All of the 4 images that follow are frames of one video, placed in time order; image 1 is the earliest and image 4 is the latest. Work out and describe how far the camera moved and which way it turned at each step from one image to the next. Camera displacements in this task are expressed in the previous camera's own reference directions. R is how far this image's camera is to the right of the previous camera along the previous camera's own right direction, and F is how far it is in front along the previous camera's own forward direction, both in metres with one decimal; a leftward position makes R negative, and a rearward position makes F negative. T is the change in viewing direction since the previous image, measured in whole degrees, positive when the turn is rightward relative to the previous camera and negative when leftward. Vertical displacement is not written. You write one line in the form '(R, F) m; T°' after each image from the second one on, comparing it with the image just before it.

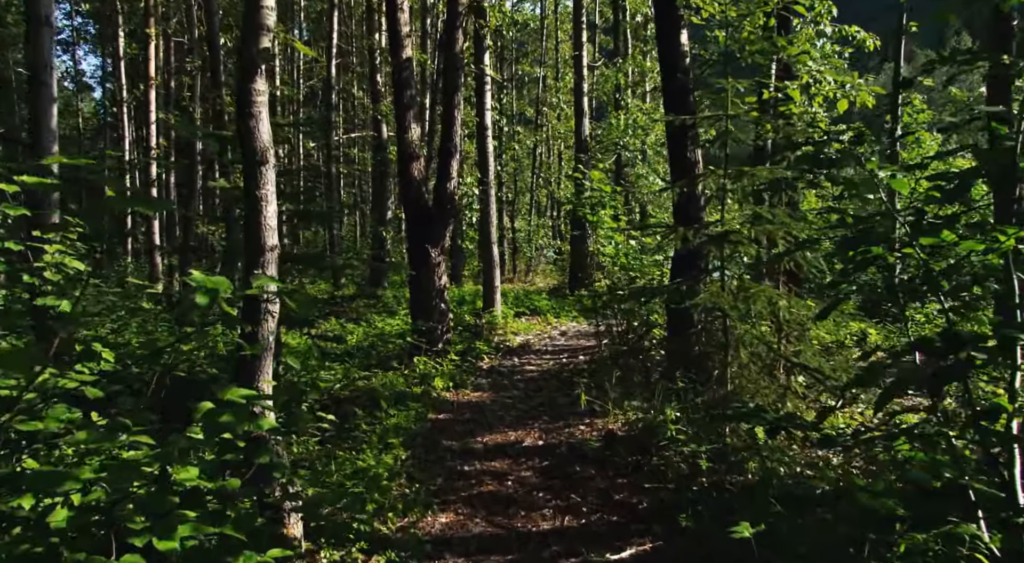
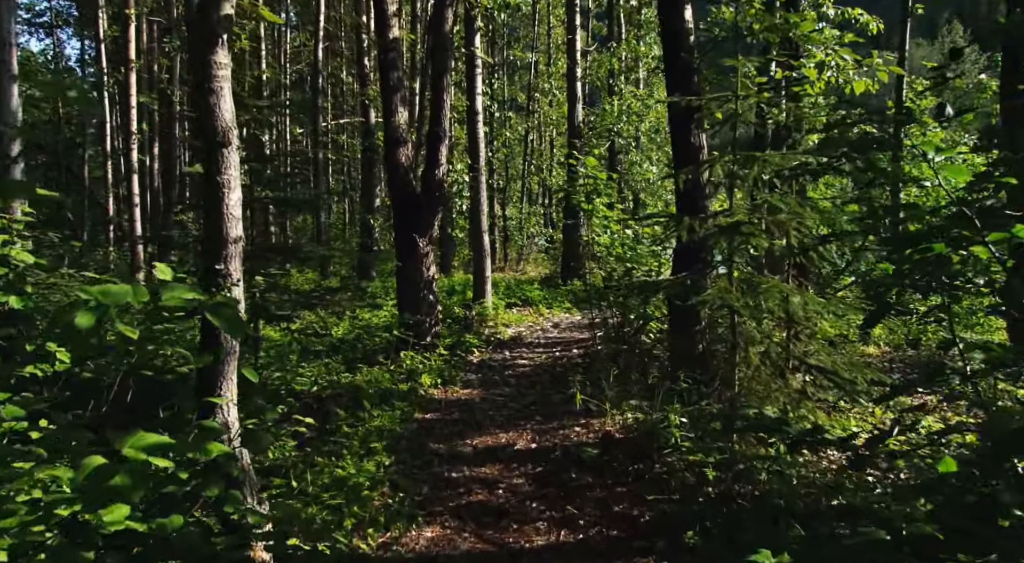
(0.0, +0.5) m; +1°
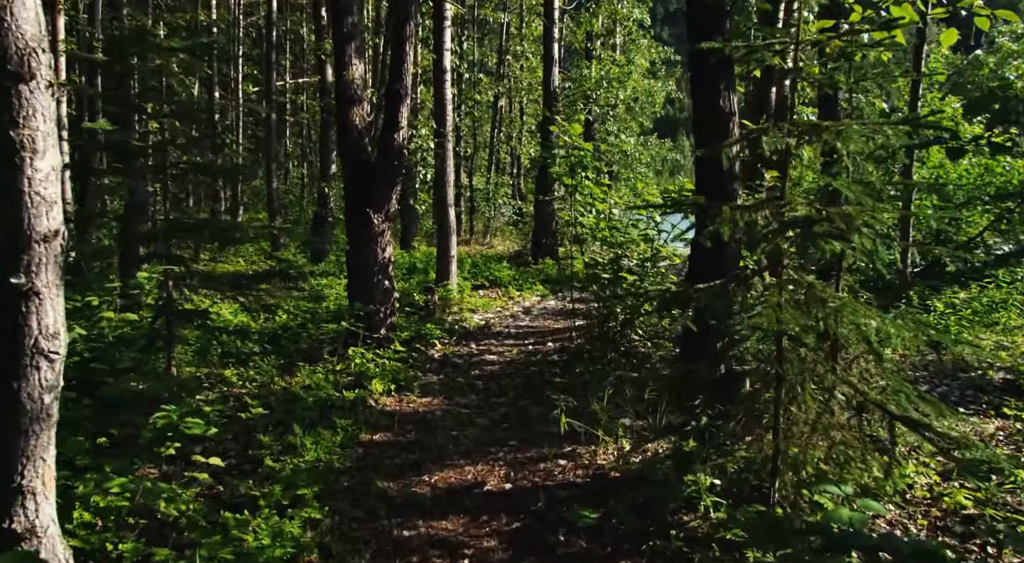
(-0.1, +1.7) m; +2°
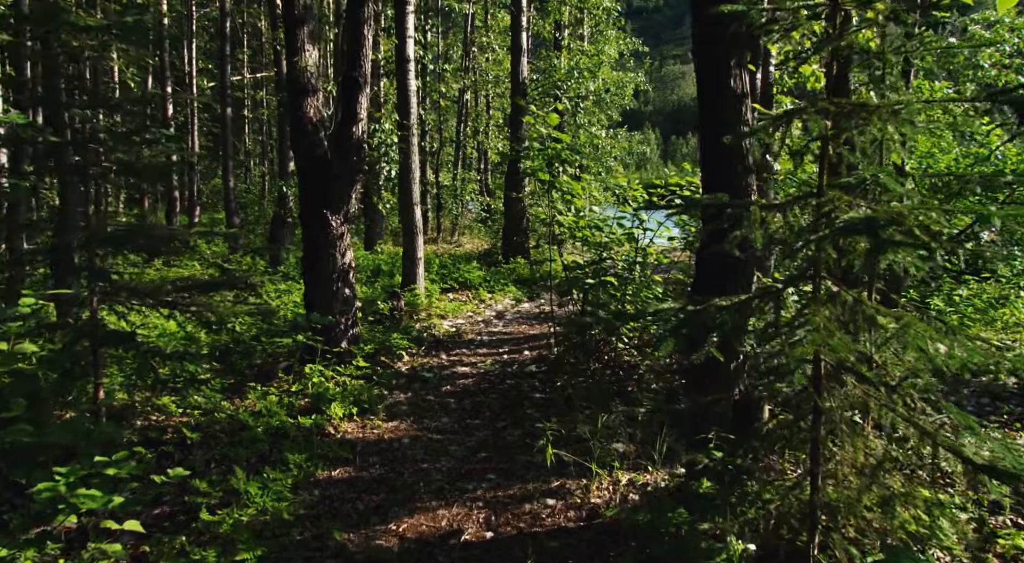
(-0.1, +1.0) m; +2°
